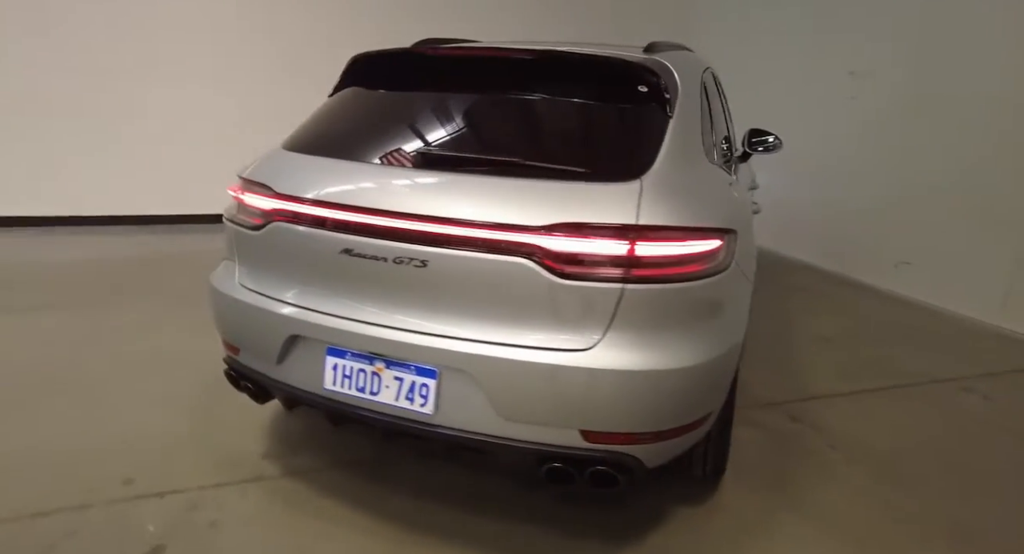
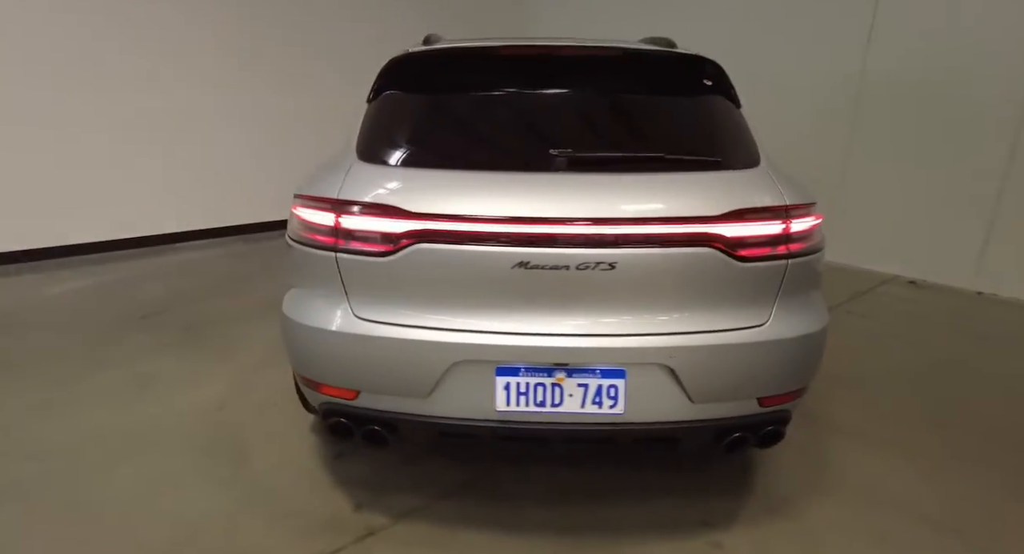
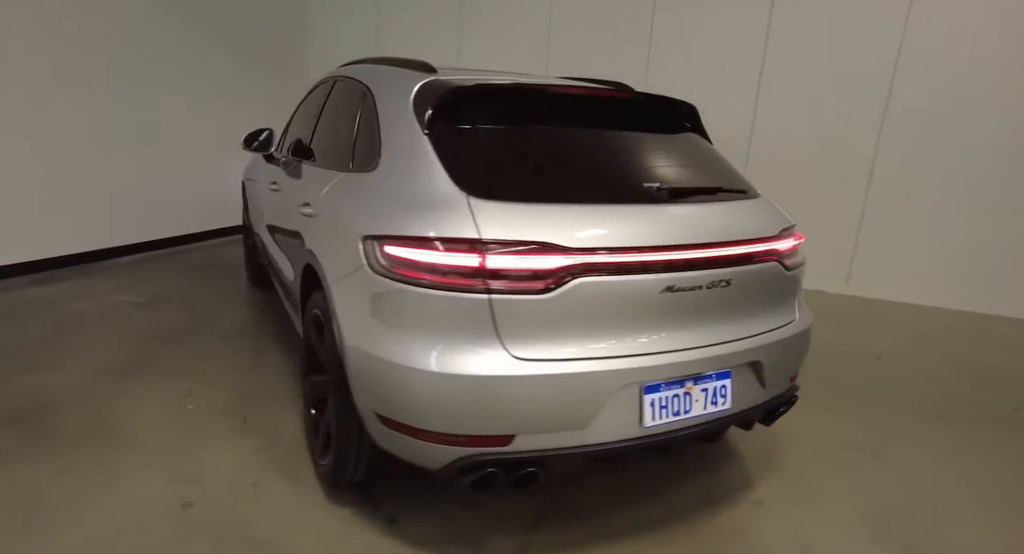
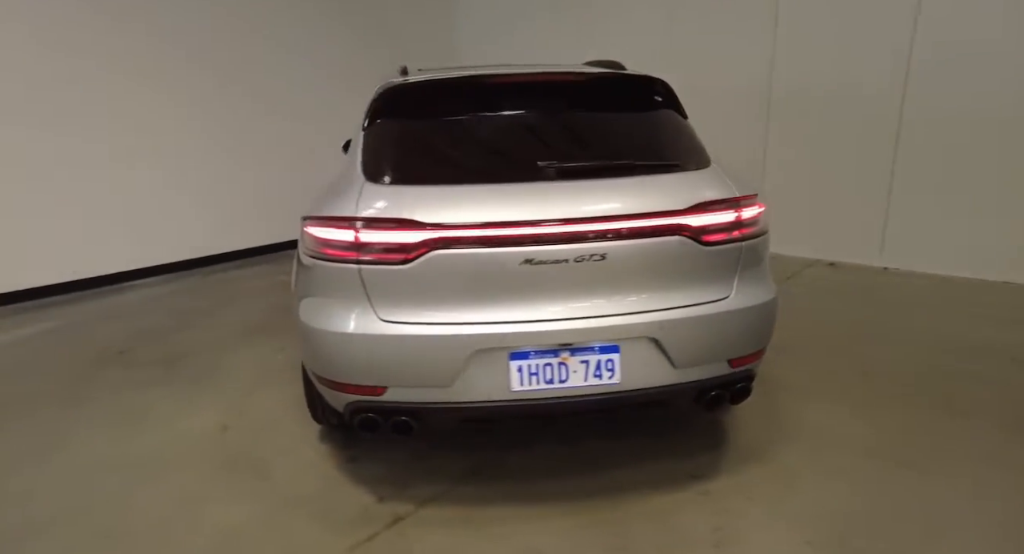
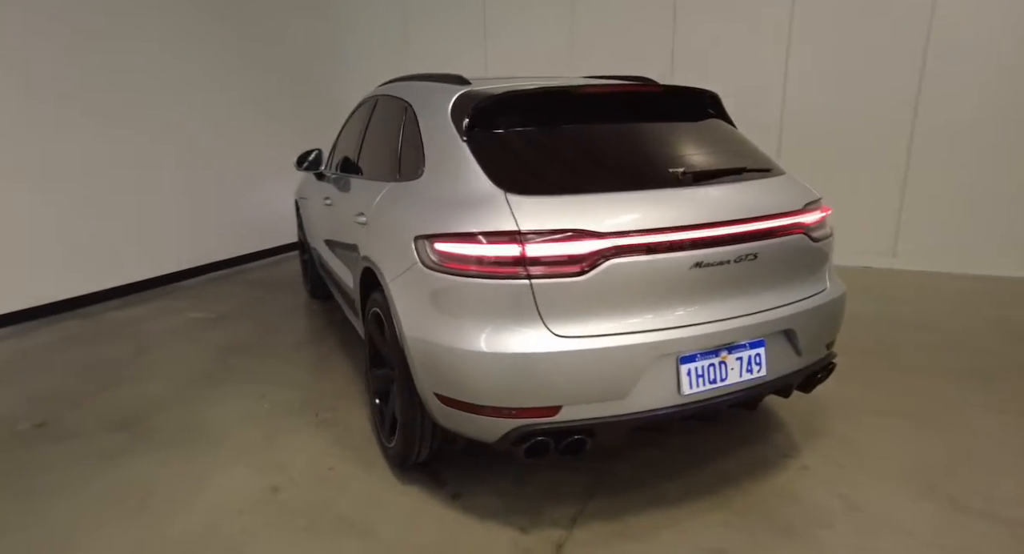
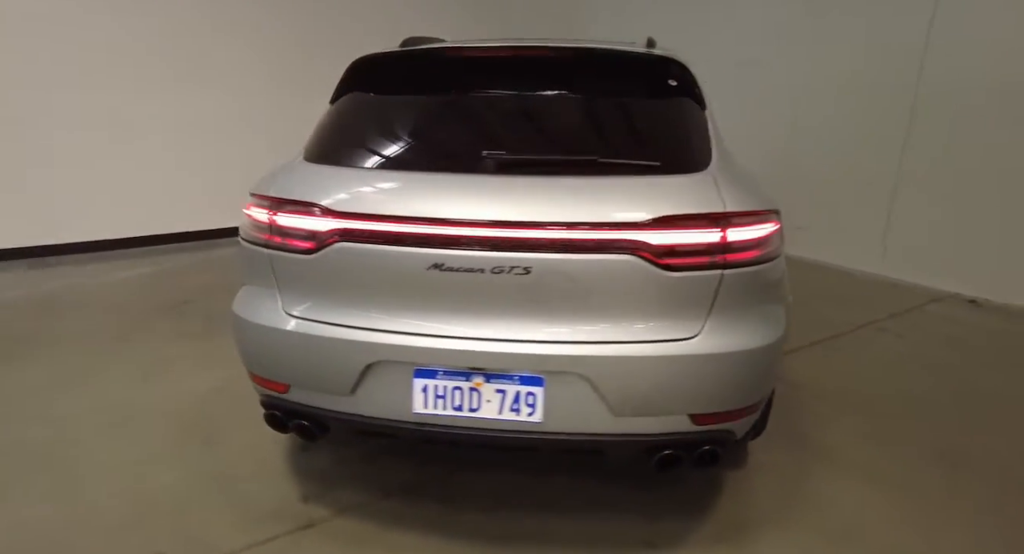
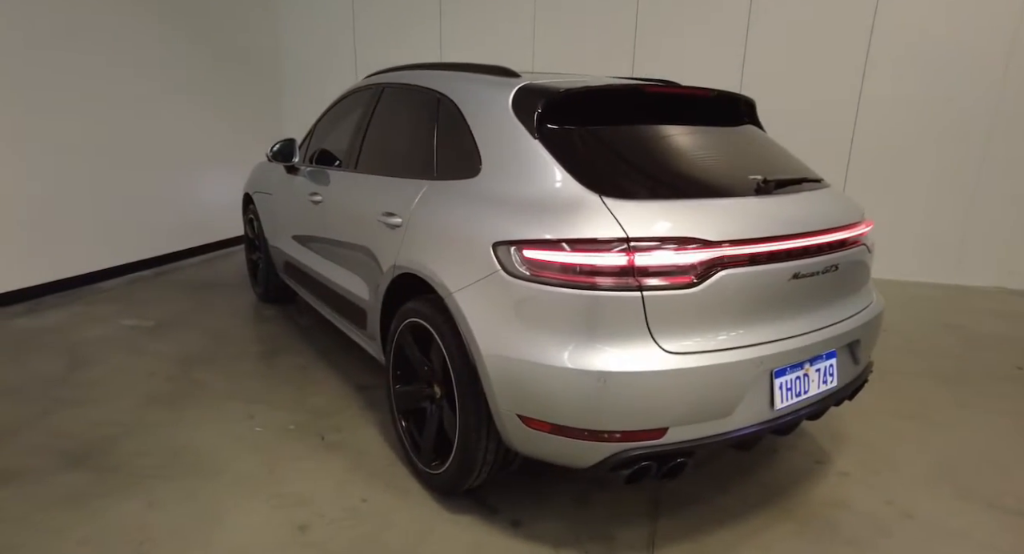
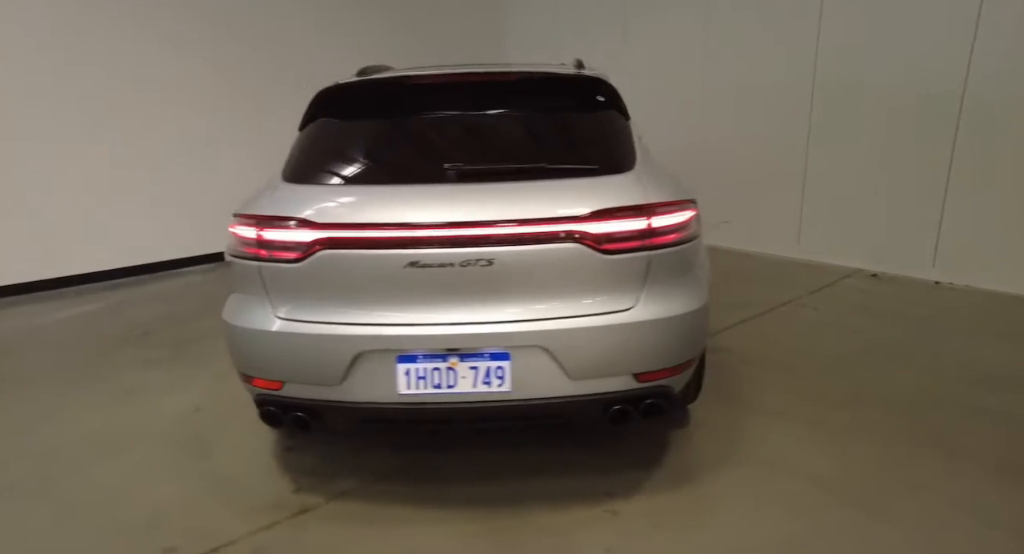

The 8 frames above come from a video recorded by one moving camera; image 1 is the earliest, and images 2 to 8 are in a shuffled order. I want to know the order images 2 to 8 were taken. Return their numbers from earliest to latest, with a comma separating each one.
6, 2, 3, 7, 5, 4, 8
